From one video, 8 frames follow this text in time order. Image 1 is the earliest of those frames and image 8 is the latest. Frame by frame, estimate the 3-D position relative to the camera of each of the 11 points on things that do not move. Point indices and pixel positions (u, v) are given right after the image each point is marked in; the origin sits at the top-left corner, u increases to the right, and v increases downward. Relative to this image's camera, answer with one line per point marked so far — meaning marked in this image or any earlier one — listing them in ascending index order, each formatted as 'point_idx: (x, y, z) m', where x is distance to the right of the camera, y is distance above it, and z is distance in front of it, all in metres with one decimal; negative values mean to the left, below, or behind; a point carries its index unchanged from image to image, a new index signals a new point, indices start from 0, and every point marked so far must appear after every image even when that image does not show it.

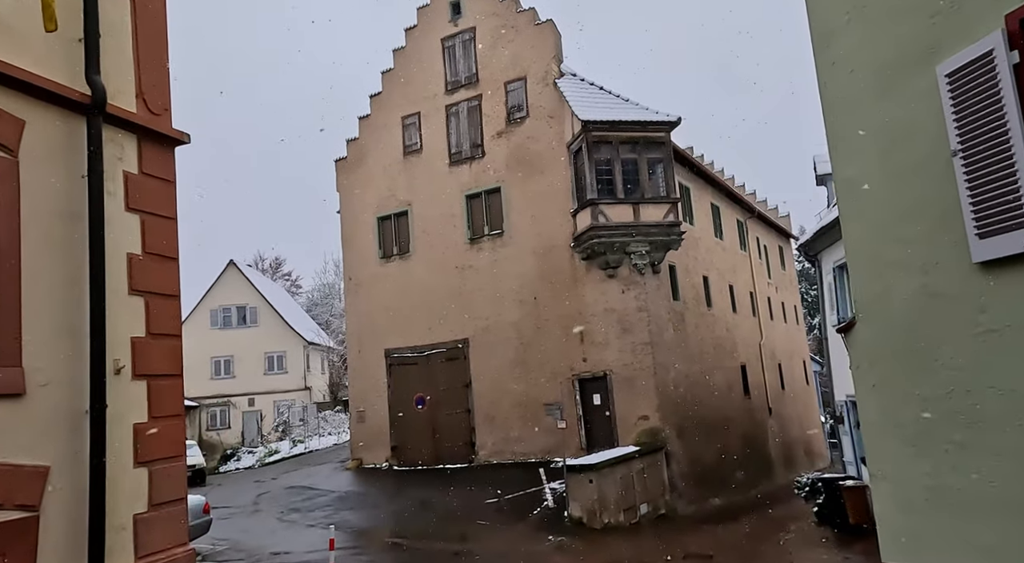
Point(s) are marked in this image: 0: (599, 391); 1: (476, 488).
0: (+2.1, -2.7, +17.8) m
1: (-0.8, -4.8, +16.6) m
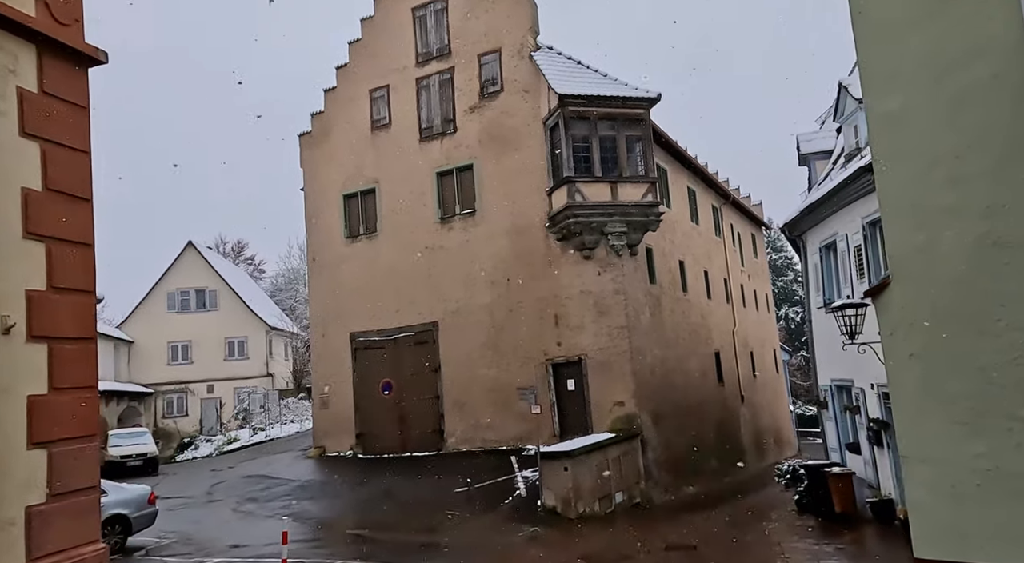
0: (+1.4, -2.2, +17.1) m
1: (-1.5, -4.3, +15.9) m
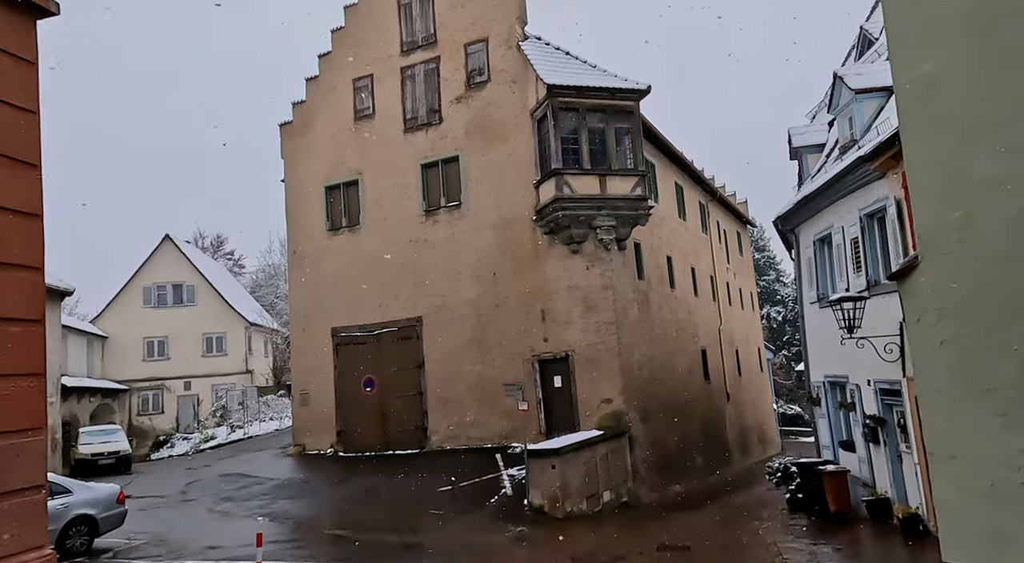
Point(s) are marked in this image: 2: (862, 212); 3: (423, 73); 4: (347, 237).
0: (+1.1, -2.1, +16.8) m
1: (-1.8, -4.2, +15.5) m
2: (+5.1, +1.0, +10.5) m
3: (-2.4, +5.5, +19.0) m
4: (-4.5, +1.2, +19.7) m
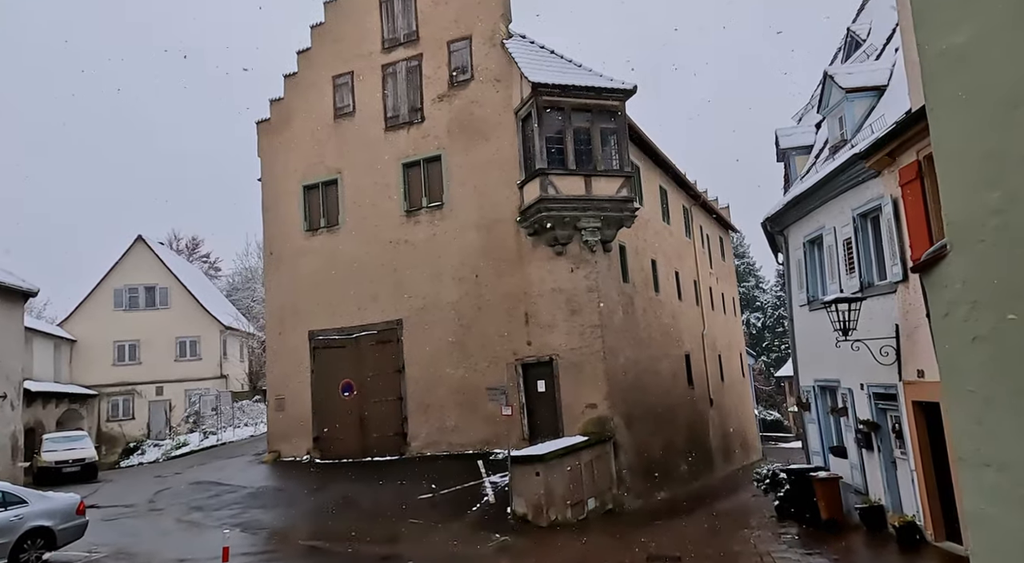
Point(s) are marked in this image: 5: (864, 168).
0: (+0.7, -2.2, +16.4) m
1: (-2.2, -4.2, +15.0) m
2: (+4.9, +1.0, +10.2) m
3: (-2.8, +5.5, +18.6) m
4: (-5.0, +1.2, +19.2) m
5: (+4.7, +1.5, +9.7) m
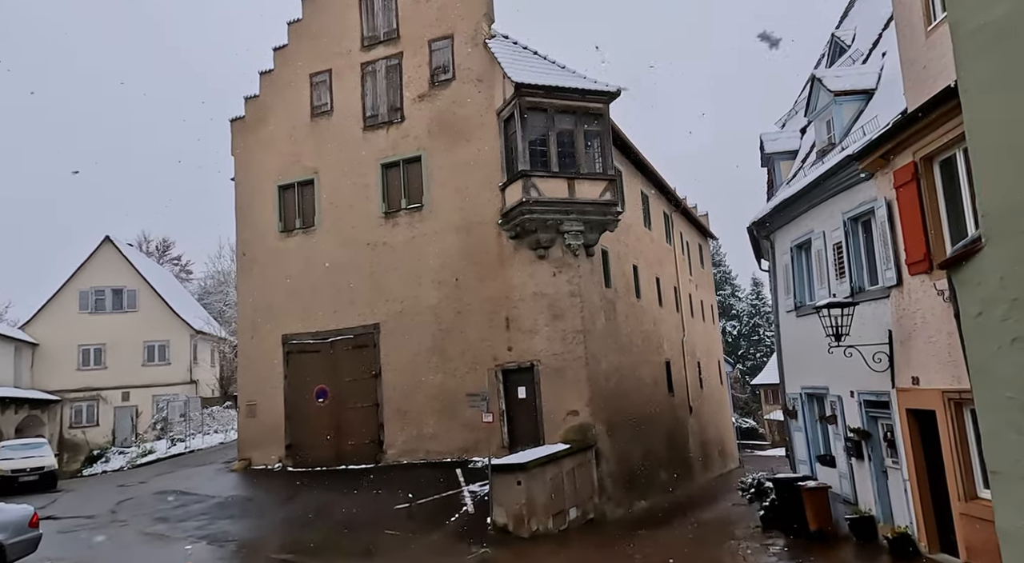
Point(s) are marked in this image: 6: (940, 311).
0: (+0.3, -2.3, +16.1) m
1: (-2.6, -4.2, +14.5) m
2: (+4.7, +0.9, +10.0) m
3: (-3.2, +5.4, +18.2) m
4: (-5.5, +1.1, +18.7) m
5: (+4.5, +1.5, +9.5) m
6: (+4.6, -0.3, +7.8) m
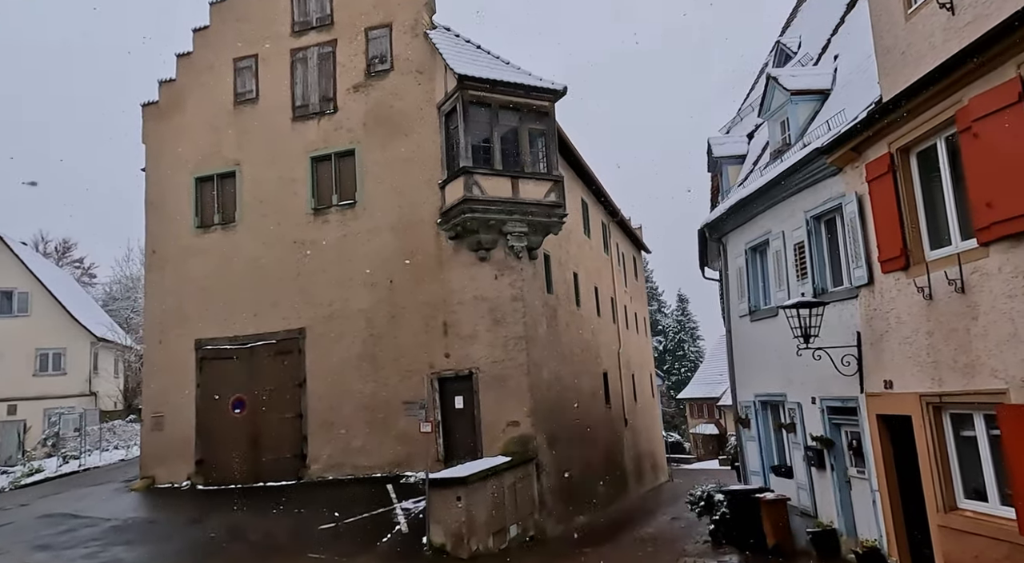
0: (-1.1, -2.3, +15.1) m
1: (-3.8, -4.2, +13.3) m
2: (+4.0, +0.9, +9.7) m
3: (-4.6, +5.3, +17.1) m
4: (-7.0, +1.1, +17.2) m
5: (+3.9, +1.5, +9.1) m
6: (+4.2, -0.3, +7.4) m
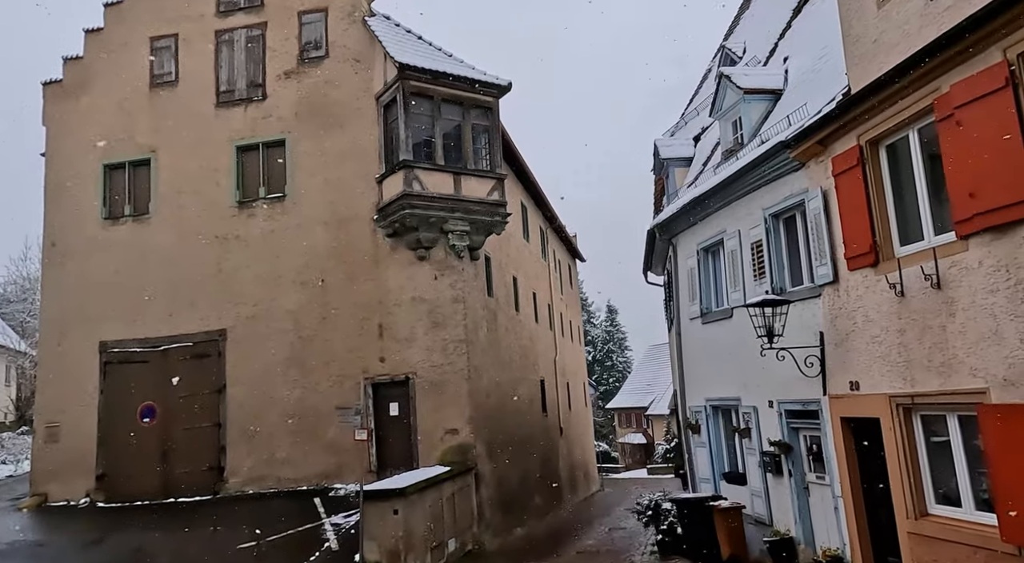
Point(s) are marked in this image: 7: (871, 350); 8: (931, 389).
0: (-2.3, -2.3, +14.2) m
1: (-4.8, -4.1, +12.1) m
2: (+3.3, +0.9, +9.4) m
3: (-5.9, +5.4, +16.0) m
4: (-8.3, +1.2, +15.8) m
5: (+3.3, +1.5, +8.8) m
6: (+3.7, -0.3, +7.1) m
7: (+3.7, -0.7, +7.4) m
8: (+3.8, -1.0, +6.6) m
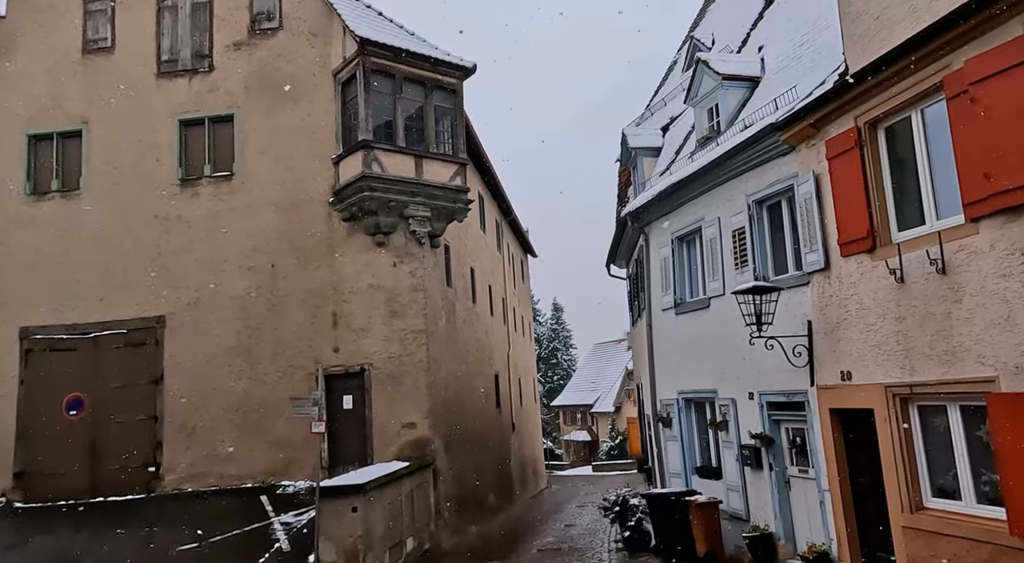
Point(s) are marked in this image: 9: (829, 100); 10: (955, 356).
0: (-3.0, -2.1, +13.5) m
1: (-5.4, -3.8, +11.2) m
2: (+3.0, +1.1, +9.1) m
3: (-6.7, +5.7, +14.9) m
4: (-9.1, +1.5, +14.5) m
5: (+3.1, +1.6, +8.5) m
6: (+3.6, -0.1, +6.9) m
7: (+3.5, -0.6, +7.2) m
8: (+3.7, -0.9, +6.4) m
9: (+3.3, +1.9, +7.5) m
10: (+3.8, -0.6, +6.1) m
